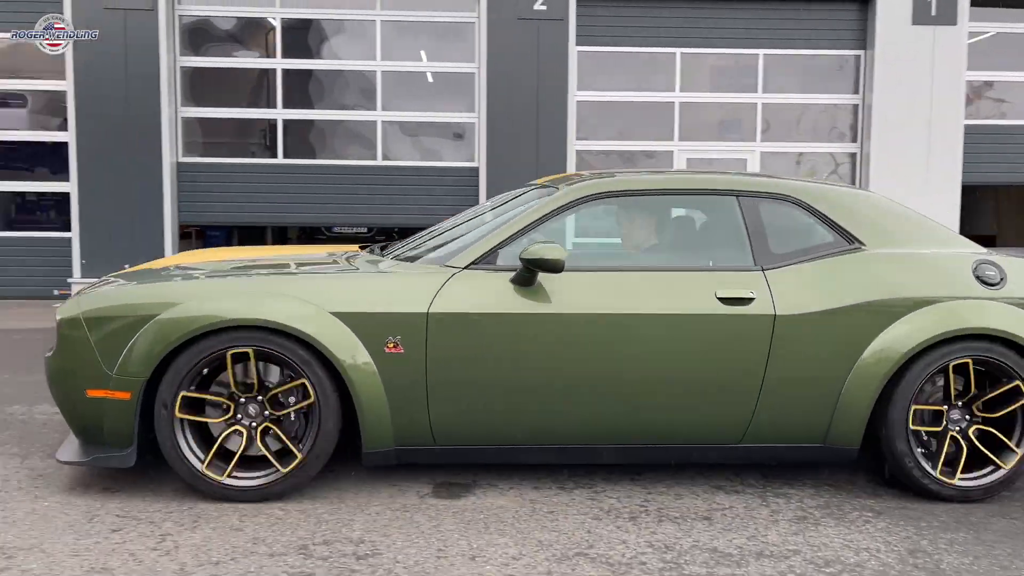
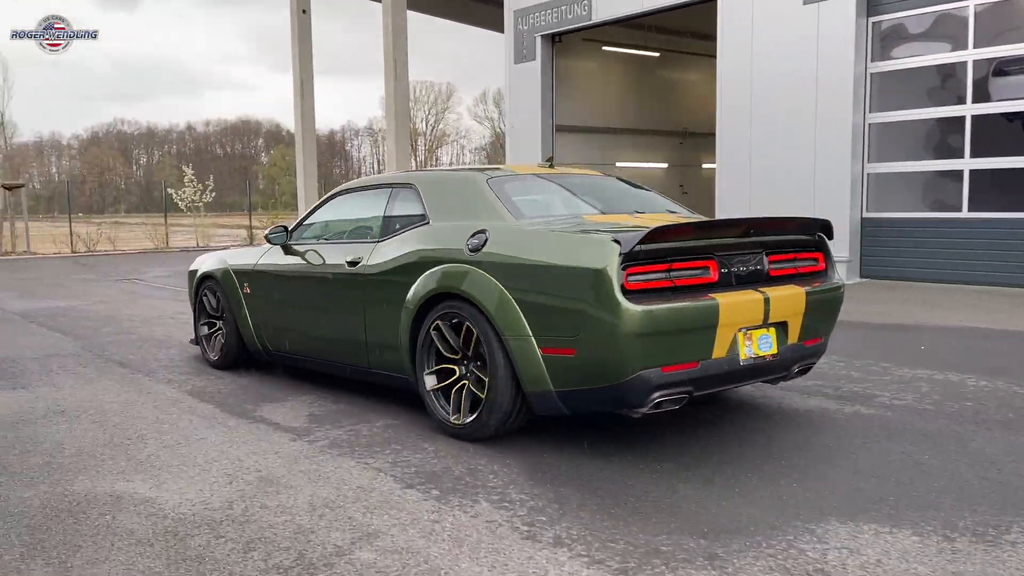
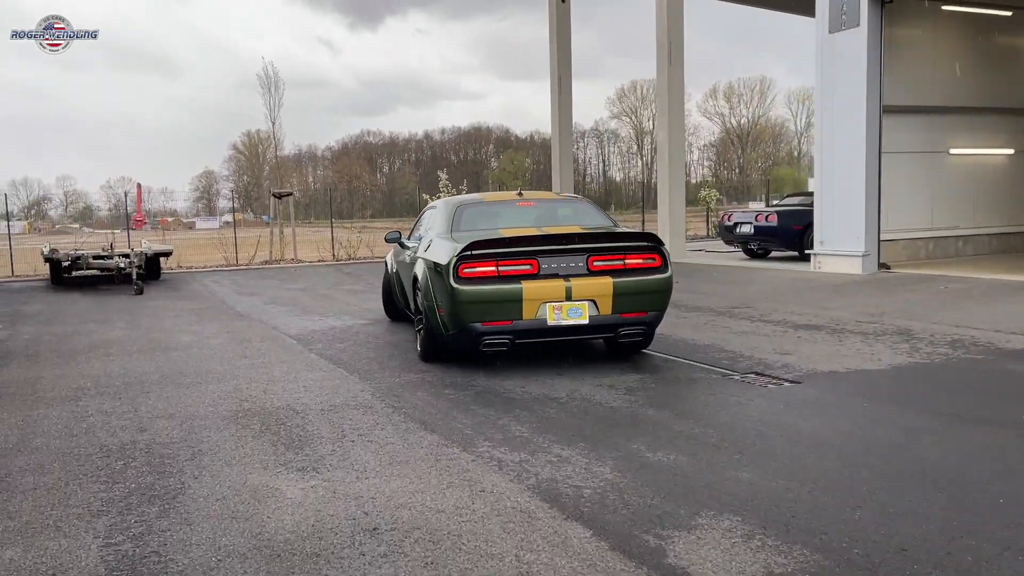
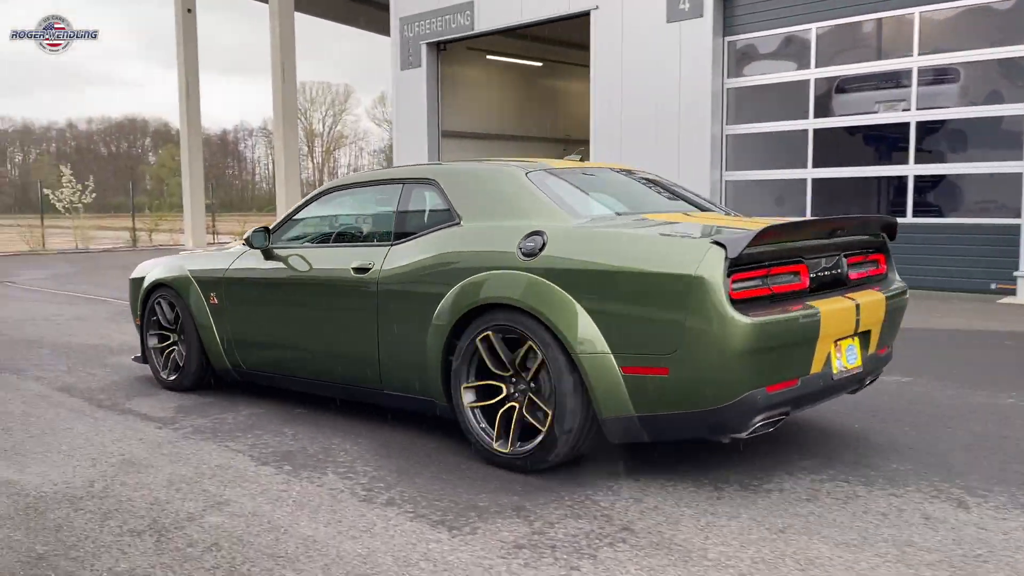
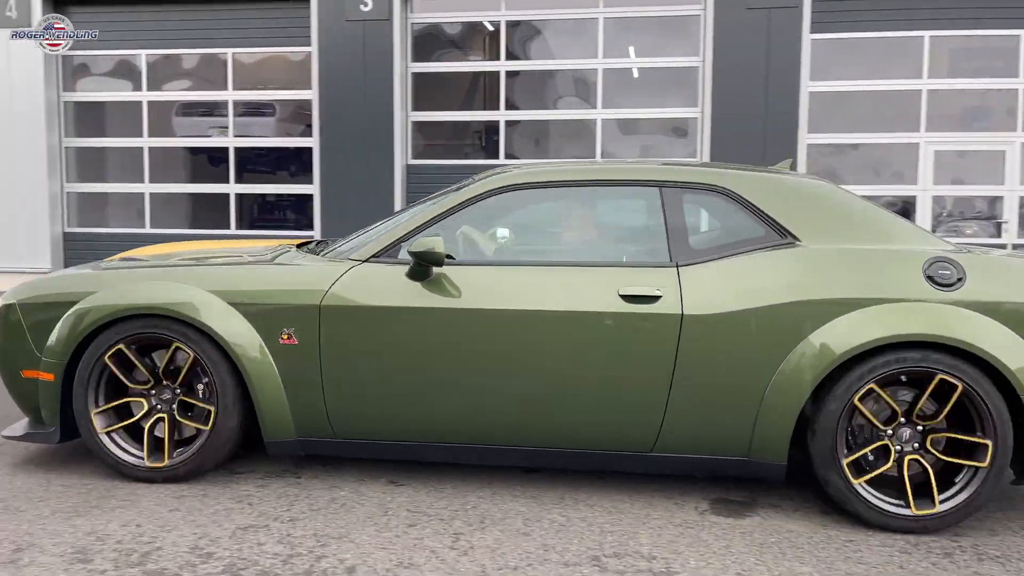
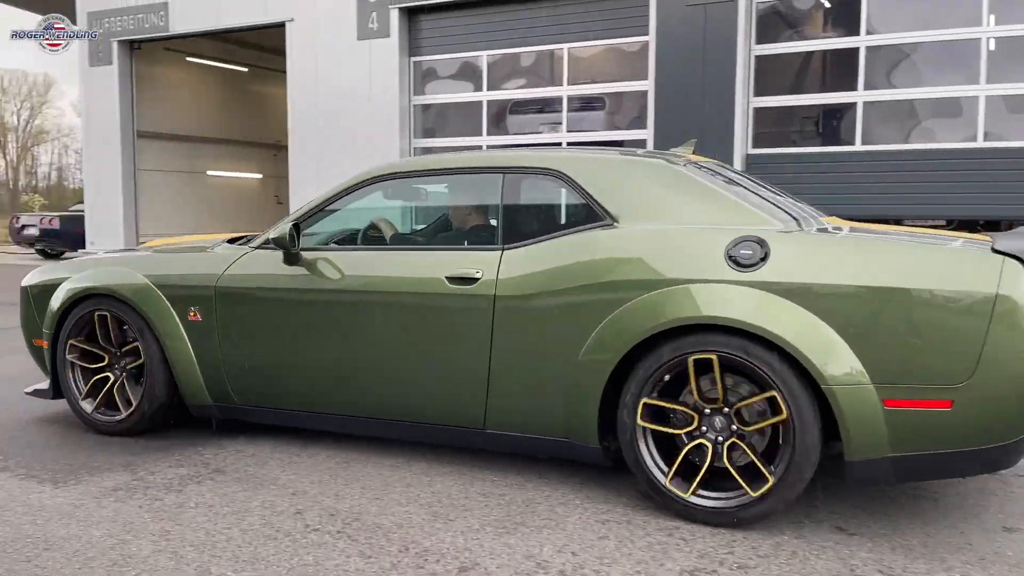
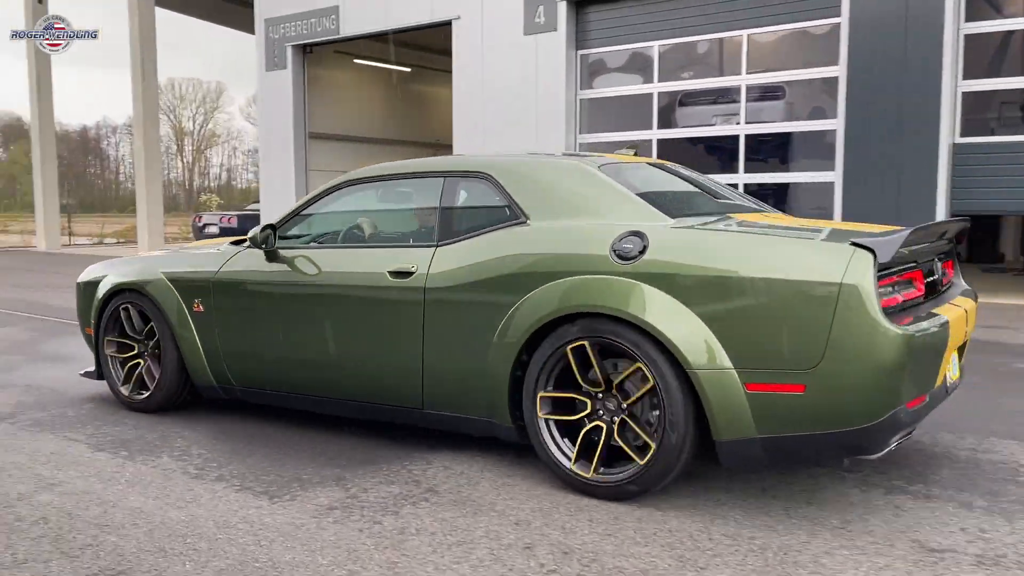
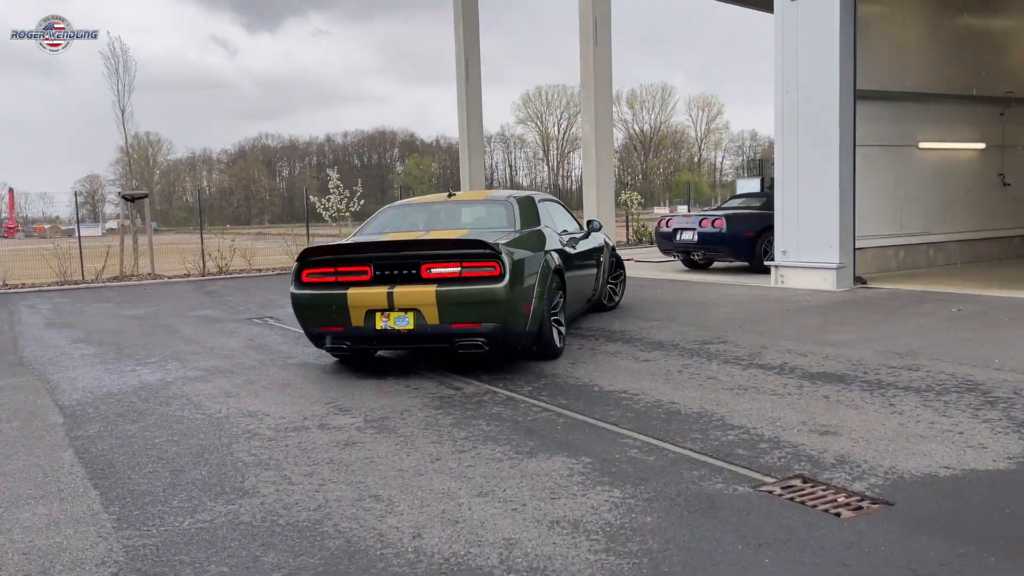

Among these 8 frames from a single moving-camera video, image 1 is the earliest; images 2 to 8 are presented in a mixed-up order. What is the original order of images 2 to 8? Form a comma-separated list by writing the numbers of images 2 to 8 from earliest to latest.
5, 6, 7, 4, 2, 3, 8
